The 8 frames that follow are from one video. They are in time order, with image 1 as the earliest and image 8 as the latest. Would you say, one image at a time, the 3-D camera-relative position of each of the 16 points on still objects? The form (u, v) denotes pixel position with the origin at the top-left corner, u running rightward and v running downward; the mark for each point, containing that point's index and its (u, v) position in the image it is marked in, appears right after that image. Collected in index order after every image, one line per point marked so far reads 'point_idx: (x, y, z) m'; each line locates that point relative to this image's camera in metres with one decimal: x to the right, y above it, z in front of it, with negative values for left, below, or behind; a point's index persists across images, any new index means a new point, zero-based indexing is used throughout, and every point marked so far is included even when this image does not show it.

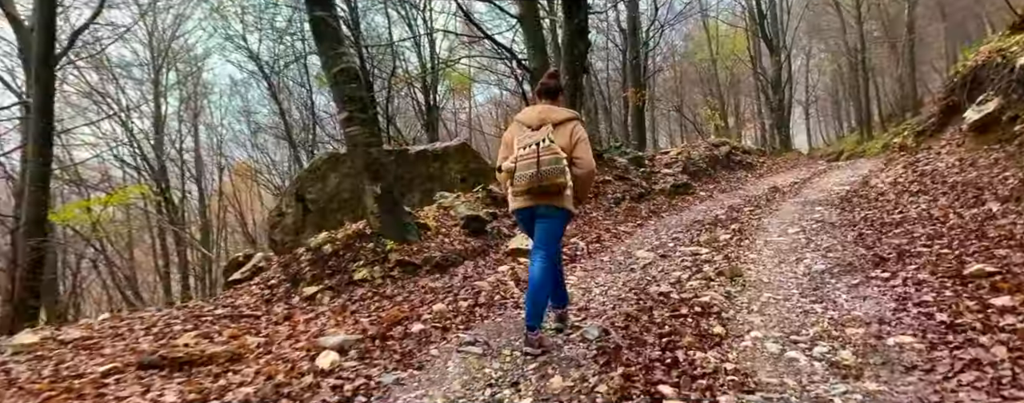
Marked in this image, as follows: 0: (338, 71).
0: (-1.9, +1.5, +6.5) m
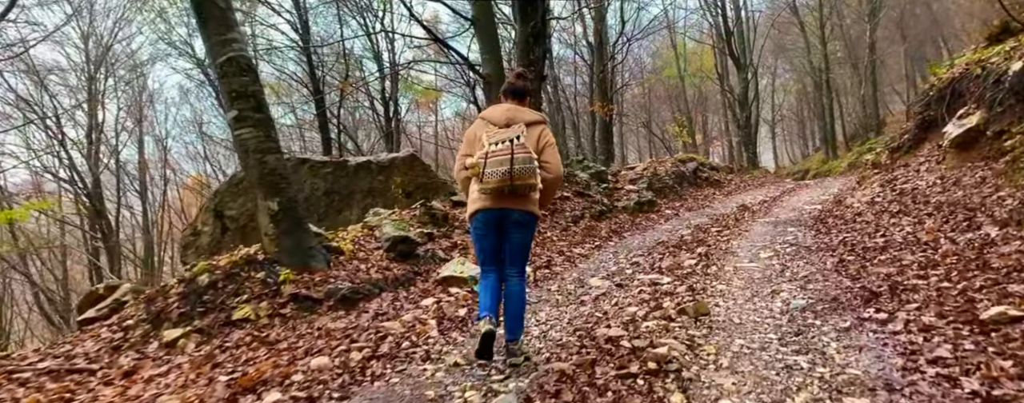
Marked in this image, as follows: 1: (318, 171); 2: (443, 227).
0: (-2.6, +1.3, +5.4) m
1: (-3.6, +0.6, +11.1) m
2: (-0.9, -0.4, +8.2) m
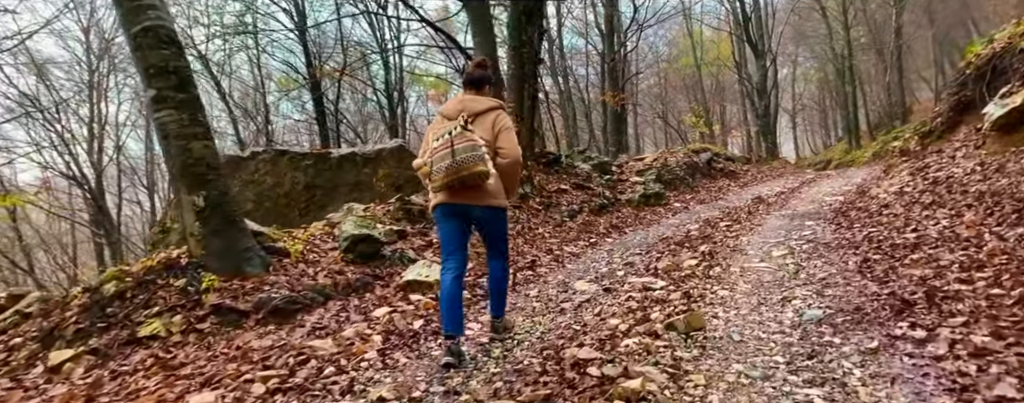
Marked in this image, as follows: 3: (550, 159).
0: (-2.9, +1.3, +4.6) m
1: (-3.7, +0.7, +10.4) m
2: (-1.2, -0.3, +7.4) m
3: (+0.7, +0.8, +12.0) m
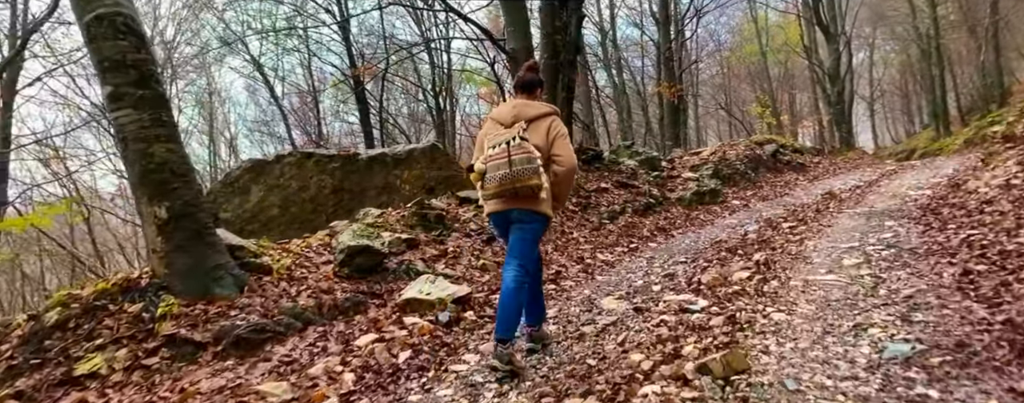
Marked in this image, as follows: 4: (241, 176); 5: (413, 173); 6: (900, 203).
0: (-2.9, +1.2, +4.1) m
1: (-3.1, +0.6, +10.0) m
2: (-0.9, -0.3, +6.8) m
3: (+1.4, +0.8, +11.1) m
4: (-4.3, +0.4, +9.5) m
5: (-1.7, +0.5, +10.3) m
6: (+6.2, 0.0, +9.6) m
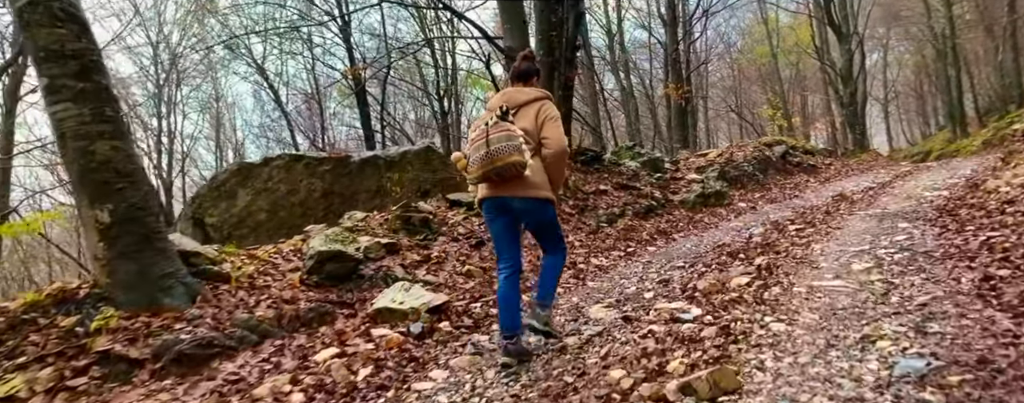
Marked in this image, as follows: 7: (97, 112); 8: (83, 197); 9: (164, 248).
0: (-3.1, +1.2, +3.8) m
1: (-3.2, +0.5, +9.7) m
2: (-1.0, -0.4, +6.4) m
3: (+1.4, +0.8, +10.7) m
4: (-4.4, +0.3, +9.2) m
5: (-1.8, +0.4, +10.0) m
6: (+6.1, 0.0, +9.2) m
7: (-2.7, +0.6, +4.0) m
8: (-2.8, 0.0, +3.9) m
9: (-2.3, -0.3, +4.0) m
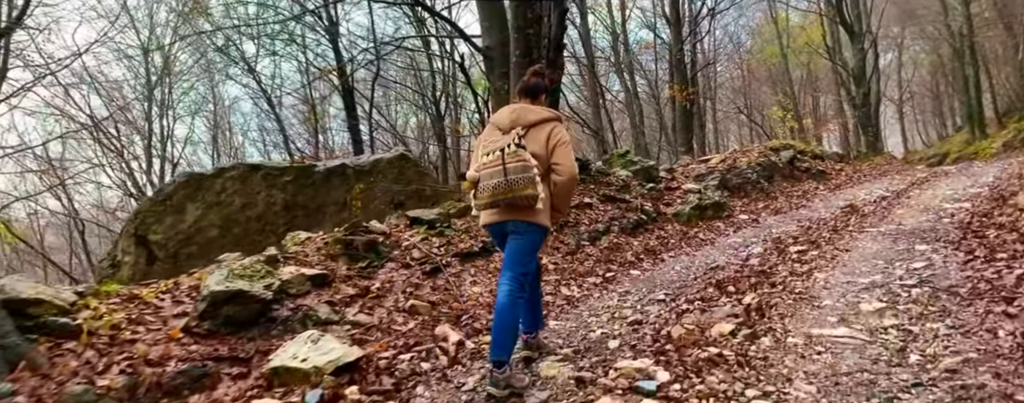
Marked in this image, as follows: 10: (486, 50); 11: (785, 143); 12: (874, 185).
0: (-3.5, +1.0, +3.1) m
1: (-3.5, +0.3, +8.9) m
2: (-1.4, -0.6, +5.6) m
3: (+1.0, +0.6, +9.9) m
4: (-4.8, +0.1, +8.5) m
5: (-2.1, +0.2, +9.2) m
6: (+5.8, -0.2, +8.2) m
7: (-3.1, +0.4, +3.2) m
8: (-3.2, -0.2, +3.2) m
9: (-2.8, -0.5, +3.2) m
10: (-0.4, +2.3, +9.2) m
11: (+8.0, +1.7, +17.6) m
12: (+8.4, +0.4, +14.1) m
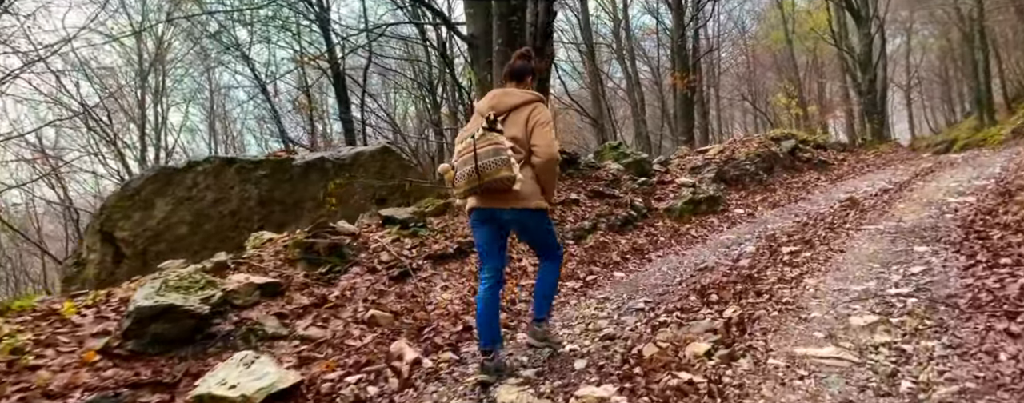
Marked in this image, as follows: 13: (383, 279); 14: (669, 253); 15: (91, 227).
0: (-3.8, +0.9, +2.7) m
1: (-3.8, +0.4, +8.6) m
2: (-1.7, -0.6, +5.3) m
3: (+0.8, +0.7, +9.5) m
4: (-5.0, +0.2, +8.2) m
5: (-2.3, +0.3, +8.8) m
6: (+5.5, -0.2, +7.9) m
7: (-3.4, +0.3, +2.9) m
8: (-3.5, -0.2, +2.9) m
9: (-3.1, -0.6, +2.9) m
10: (-0.6, +2.4, +8.8) m
11: (+7.8, +2.0, +17.1) m
12: (+8.2, +0.6, +13.7) m
13: (-1.2, -0.7, +5.4) m
14: (+2.0, -0.6, +7.5) m
15: (-5.5, -0.4, +7.9) m
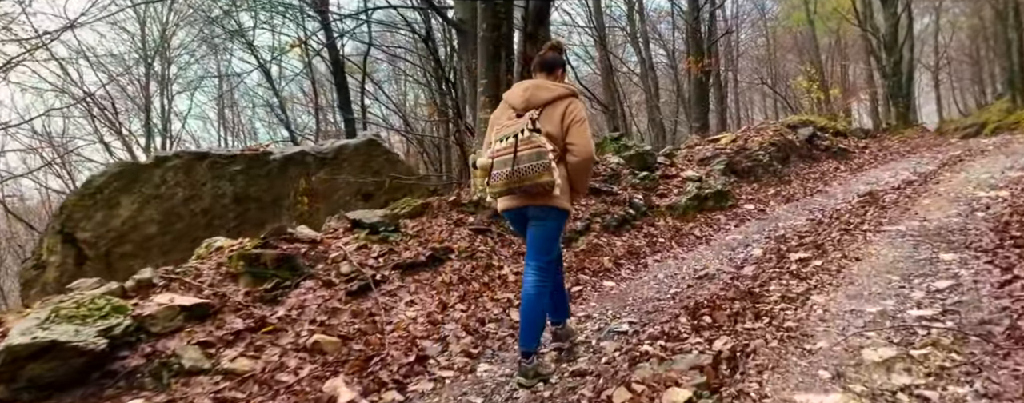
0: (-4.1, +0.8, +2.3) m
1: (-3.9, +0.4, +8.1) m
2: (-1.9, -0.6, +4.8) m
3: (+0.7, +0.7, +8.9) m
4: (-5.2, +0.2, +7.7) m
5: (-2.5, +0.3, +8.3) m
6: (+5.4, -0.2, +7.1) m
7: (-3.7, +0.2, +2.4) m
8: (-3.8, -0.4, +2.4) m
9: (-3.4, -0.7, +2.5) m
10: (-0.8, +2.4, +8.2) m
11: (+7.9, +2.2, +16.3) m
12: (+8.2, +0.7, +12.8) m
13: (-1.4, -0.8, +4.9) m
14: (+1.8, -0.6, +6.9) m
15: (-5.6, -0.4, +7.5) m
